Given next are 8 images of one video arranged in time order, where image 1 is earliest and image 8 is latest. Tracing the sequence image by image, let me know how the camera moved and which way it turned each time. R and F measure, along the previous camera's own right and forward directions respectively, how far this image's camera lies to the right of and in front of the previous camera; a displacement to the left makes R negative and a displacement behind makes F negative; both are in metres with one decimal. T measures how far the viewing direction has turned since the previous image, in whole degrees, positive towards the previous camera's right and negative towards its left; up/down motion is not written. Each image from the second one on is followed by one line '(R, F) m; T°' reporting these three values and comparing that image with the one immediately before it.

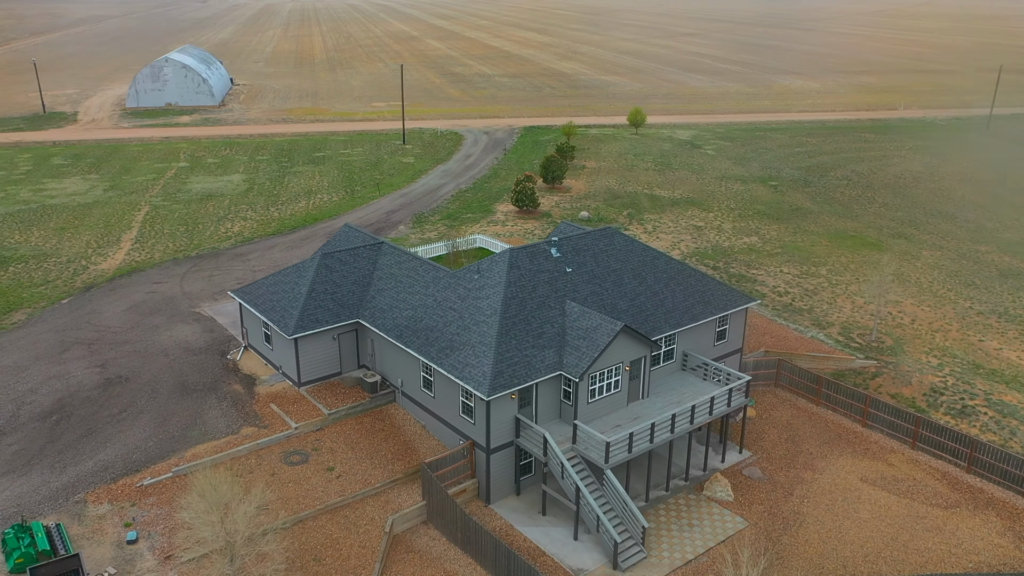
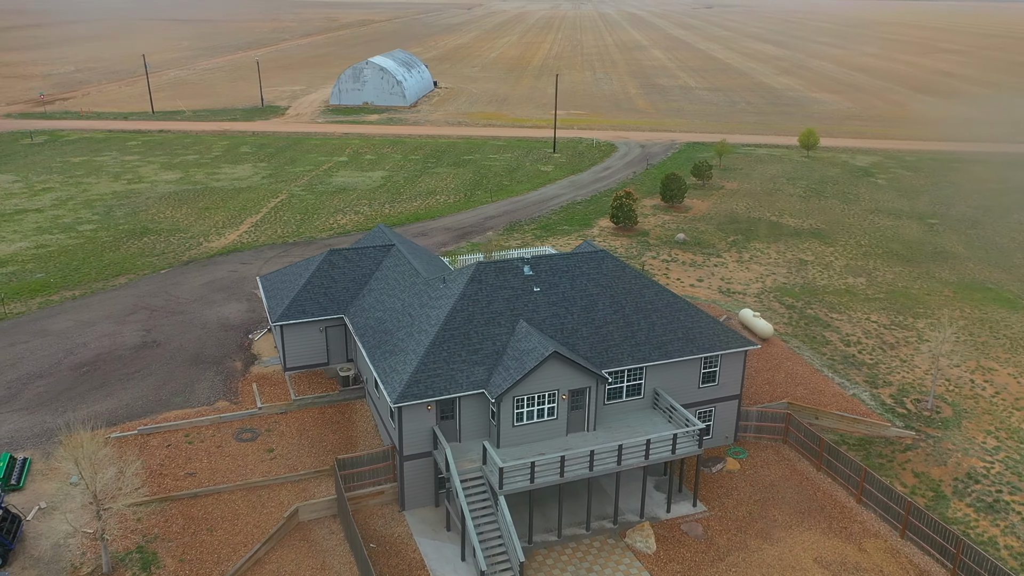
(+8.7, +1.4) m; -16°
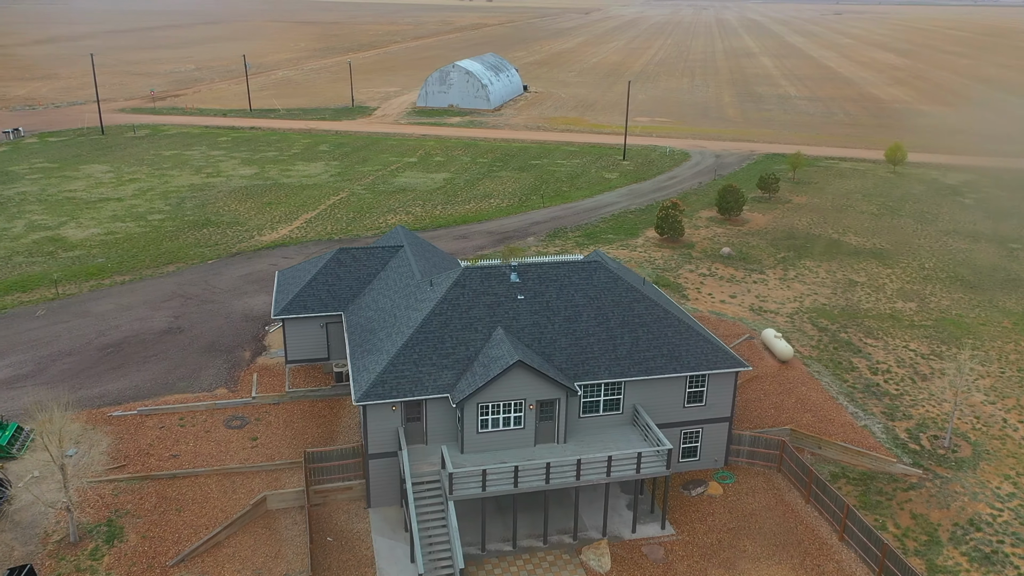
(+4.1, +0.3) m; -8°
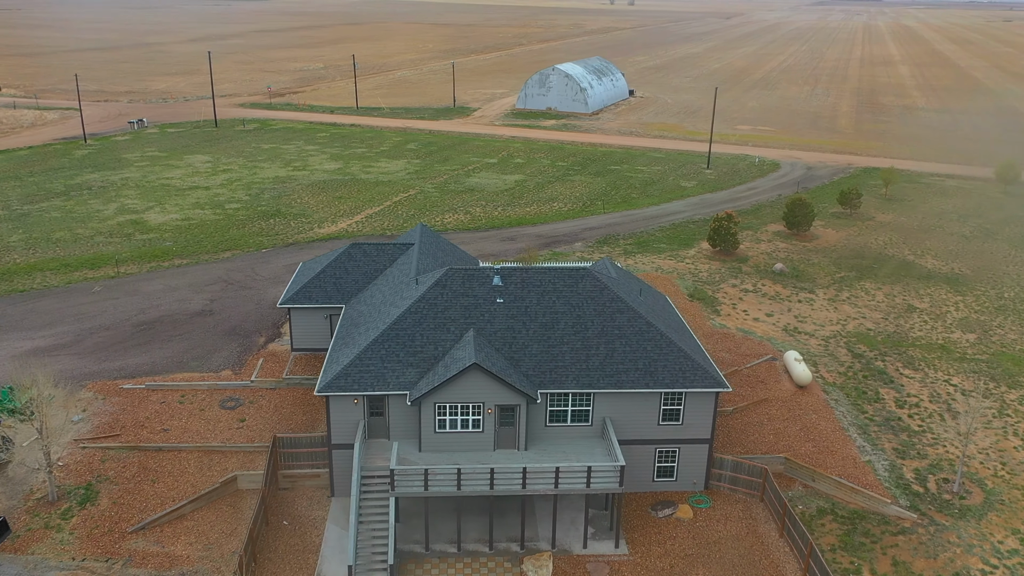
(+4.8, +0.5) m; -9°
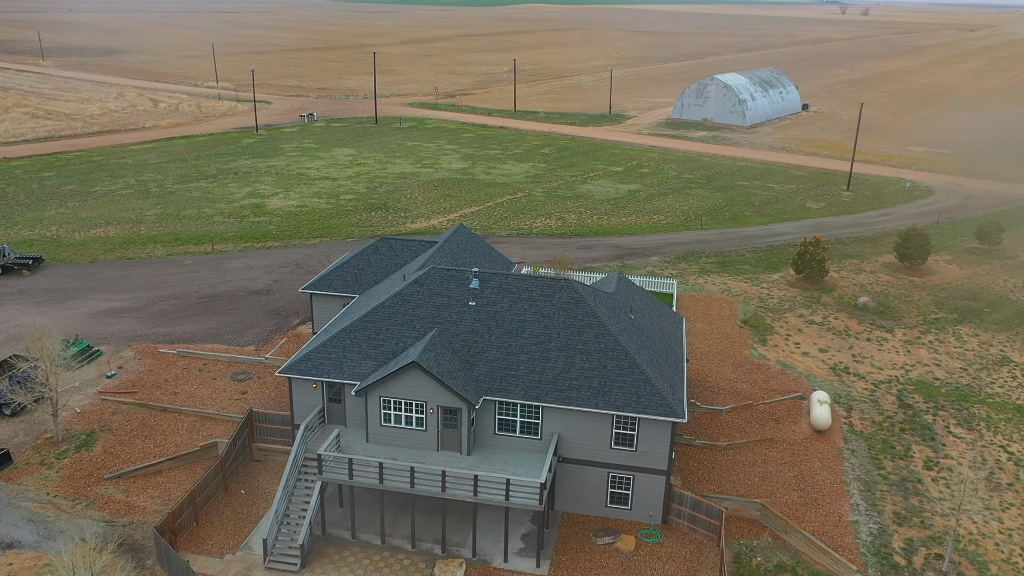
(+7.2, +1.1) m; -14°
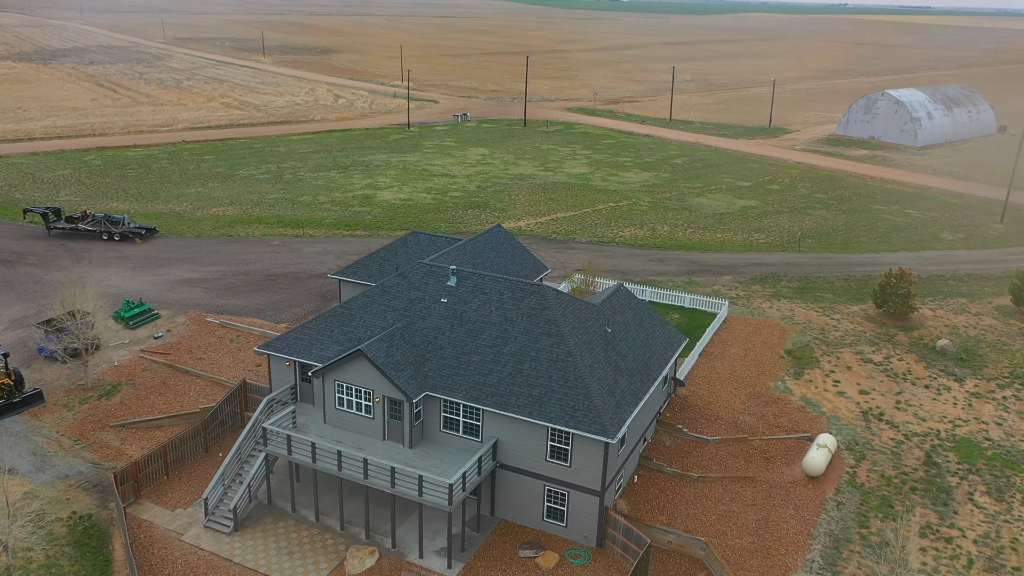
(+7.2, +1.1) m; -14°
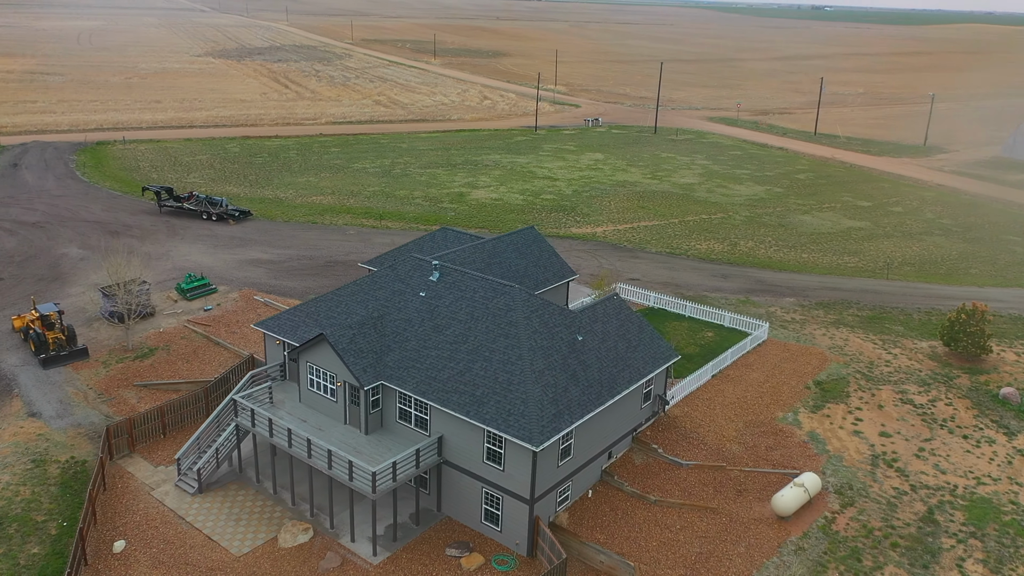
(+6.3, +0.8) m; -12°
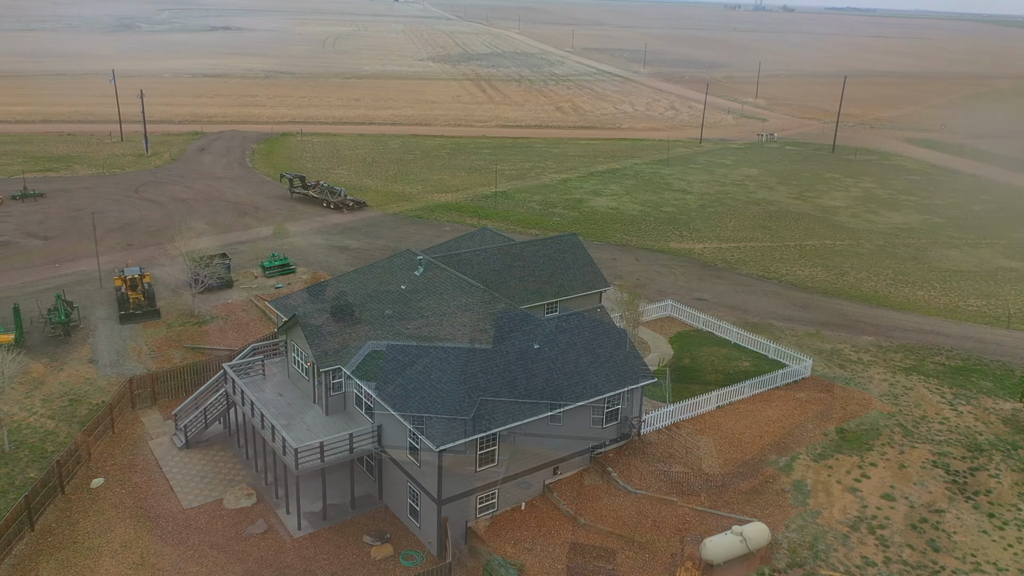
(+7.9, +1.3) m; -15°
